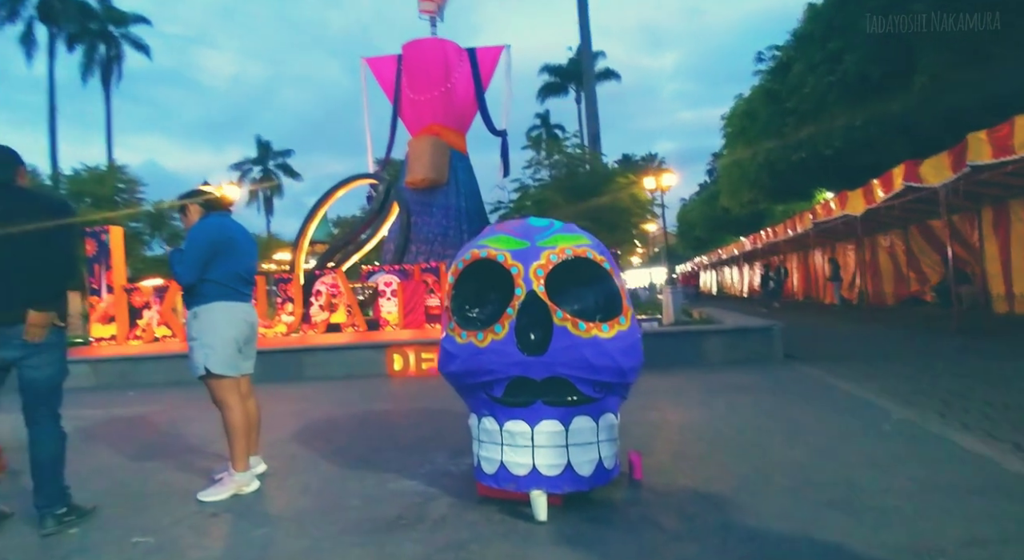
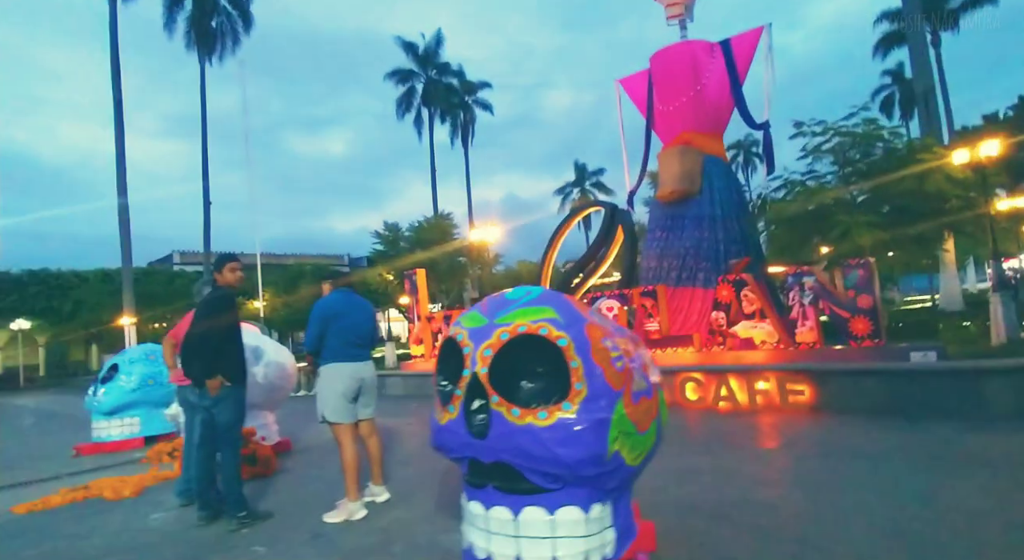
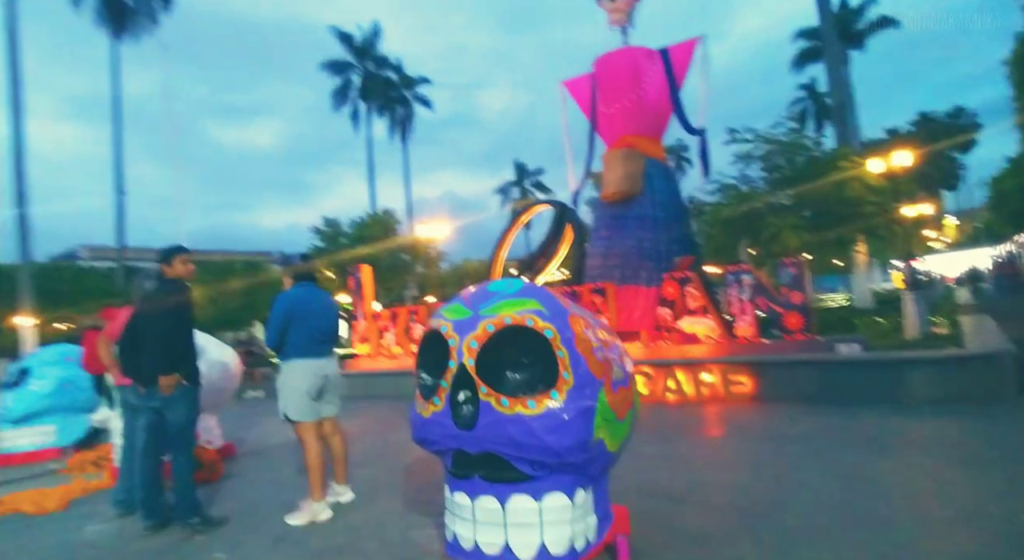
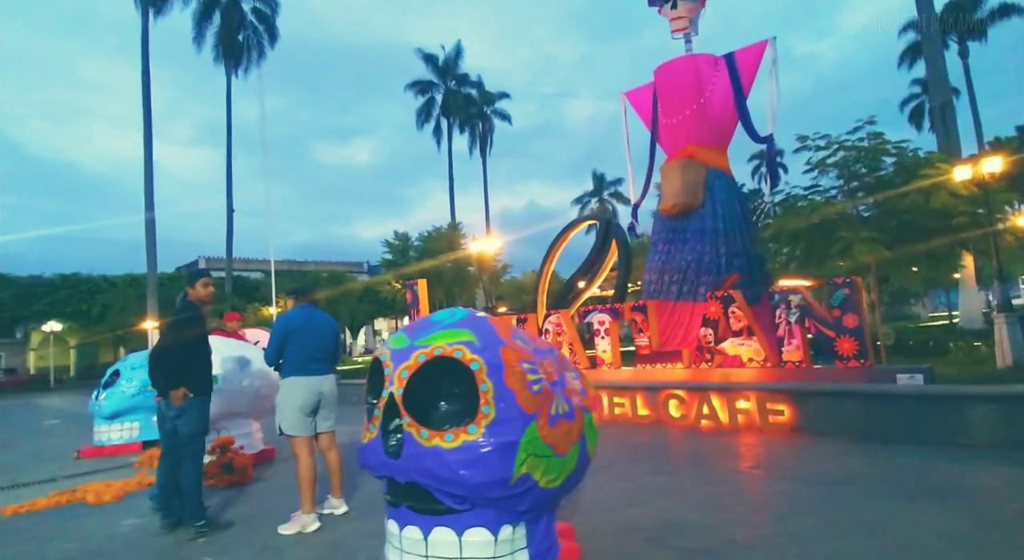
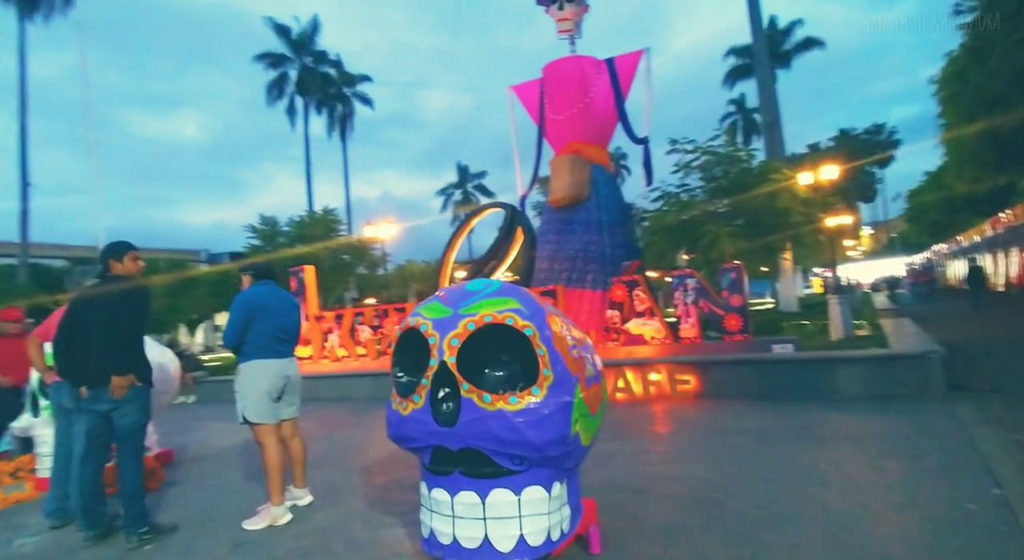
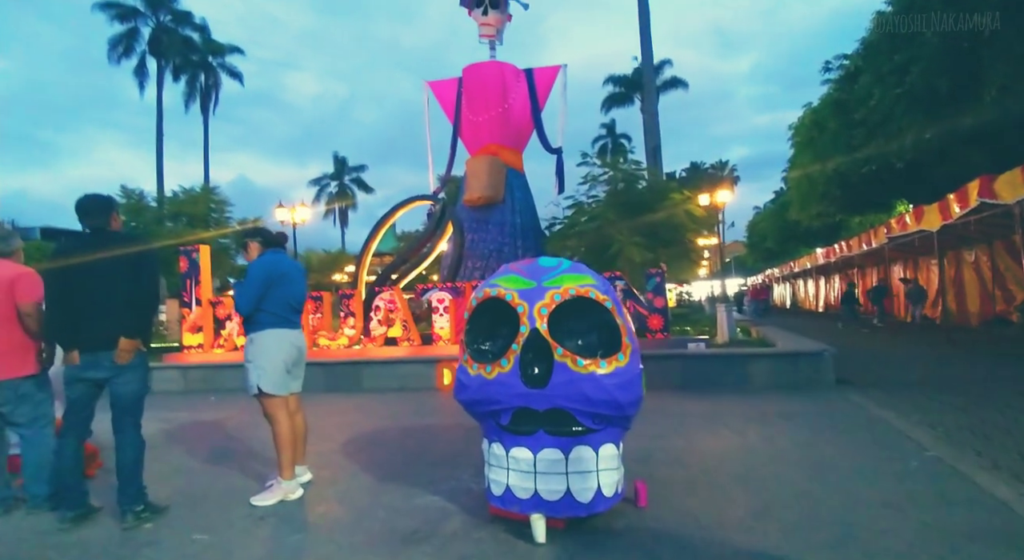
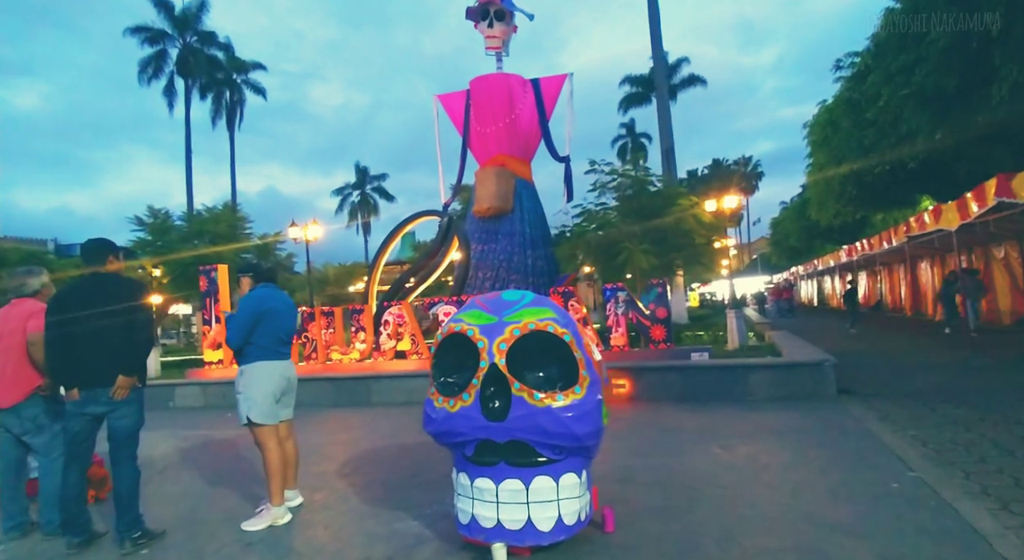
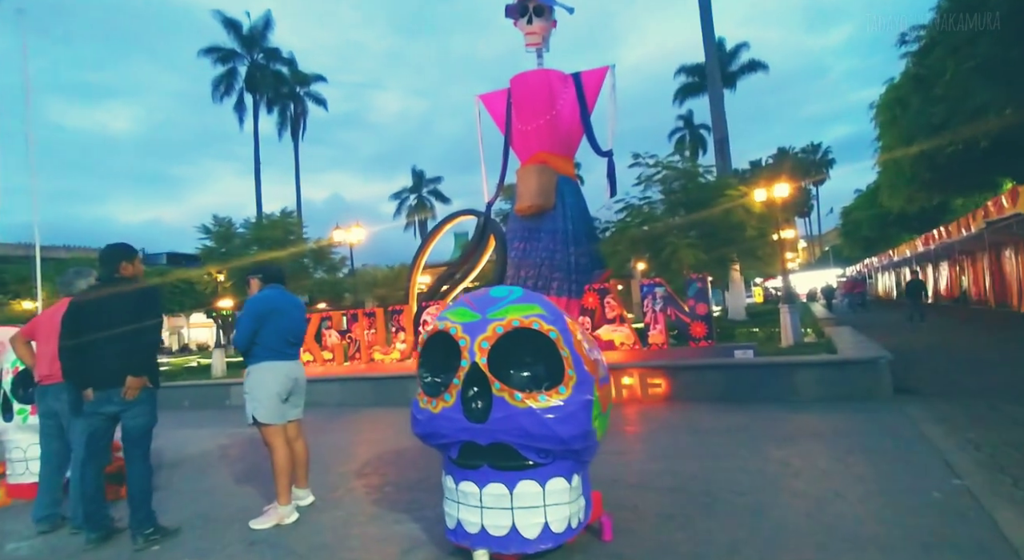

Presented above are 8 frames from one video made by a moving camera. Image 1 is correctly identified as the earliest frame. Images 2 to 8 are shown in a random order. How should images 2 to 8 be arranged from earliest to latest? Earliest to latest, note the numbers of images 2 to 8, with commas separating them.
6, 7, 8, 5, 3, 2, 4
